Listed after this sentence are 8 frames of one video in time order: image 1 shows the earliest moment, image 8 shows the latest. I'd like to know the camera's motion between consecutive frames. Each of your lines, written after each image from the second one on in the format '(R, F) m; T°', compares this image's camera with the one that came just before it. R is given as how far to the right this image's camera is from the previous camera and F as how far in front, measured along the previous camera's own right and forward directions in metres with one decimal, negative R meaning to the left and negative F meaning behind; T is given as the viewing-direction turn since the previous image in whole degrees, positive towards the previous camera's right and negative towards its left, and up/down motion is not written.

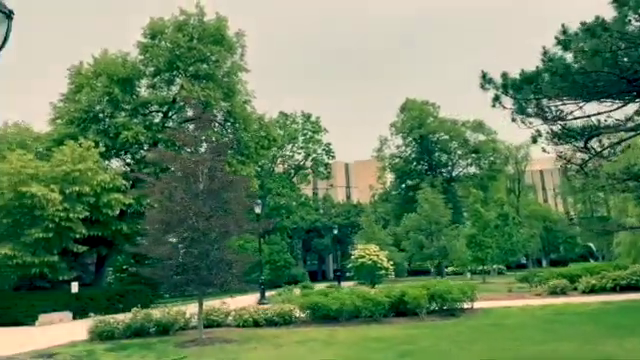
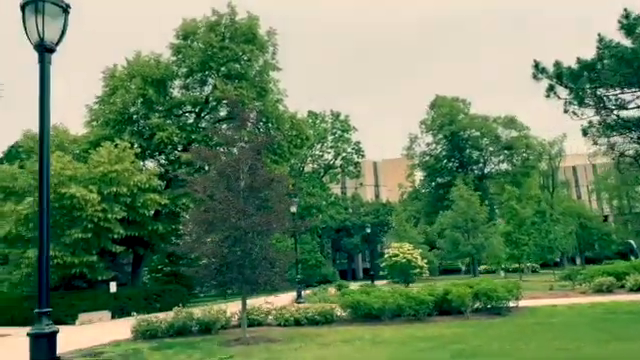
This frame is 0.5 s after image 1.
(-0.4, +0.3) m; -3°
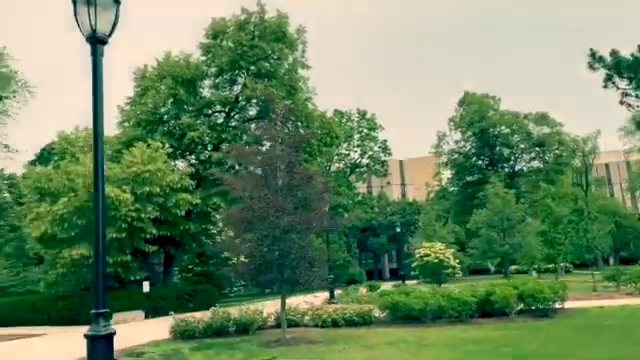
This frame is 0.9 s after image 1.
(-0.4, +0.3) m; -3°
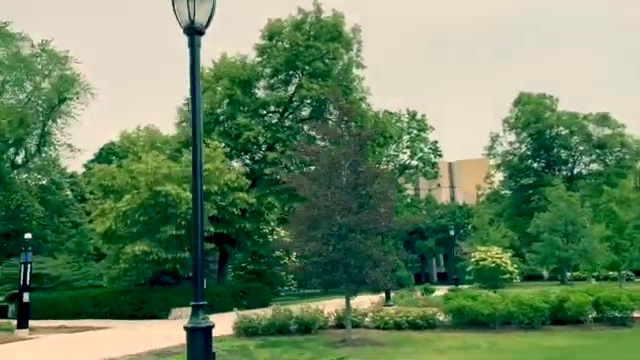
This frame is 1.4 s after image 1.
(-0.5, +0.1) m; -5°
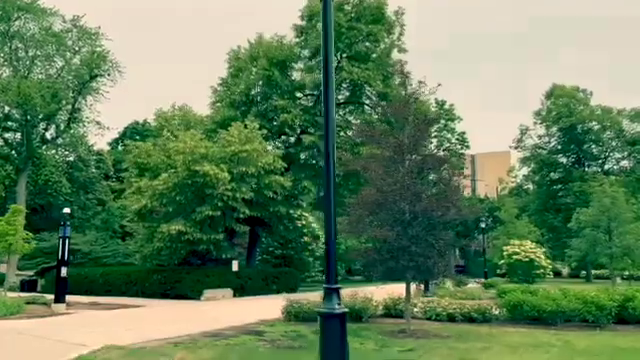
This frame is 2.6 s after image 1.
(-1.2, +0.5) m; -1°
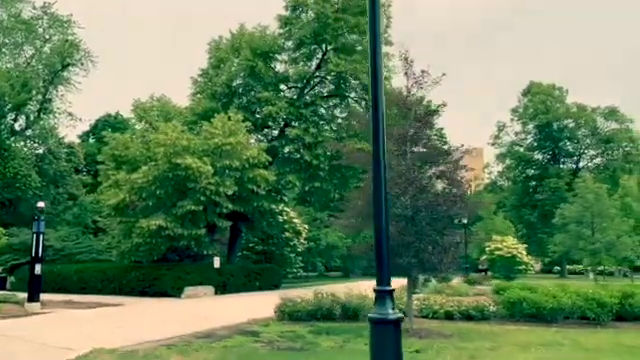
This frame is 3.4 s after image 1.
(-0.6, +0.6) m; +3°
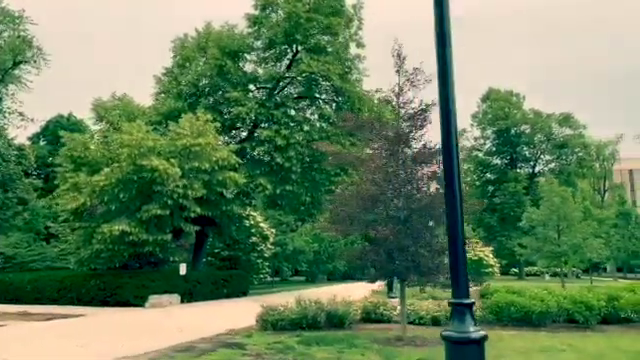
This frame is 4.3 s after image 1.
(-0.7, +0.7) m; +5°
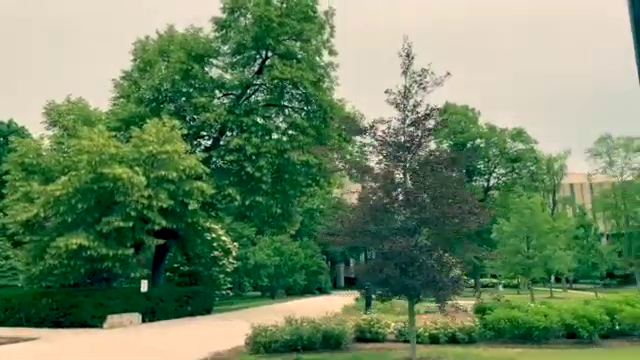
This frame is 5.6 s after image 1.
(-1.1, +1.1) m; +6°
